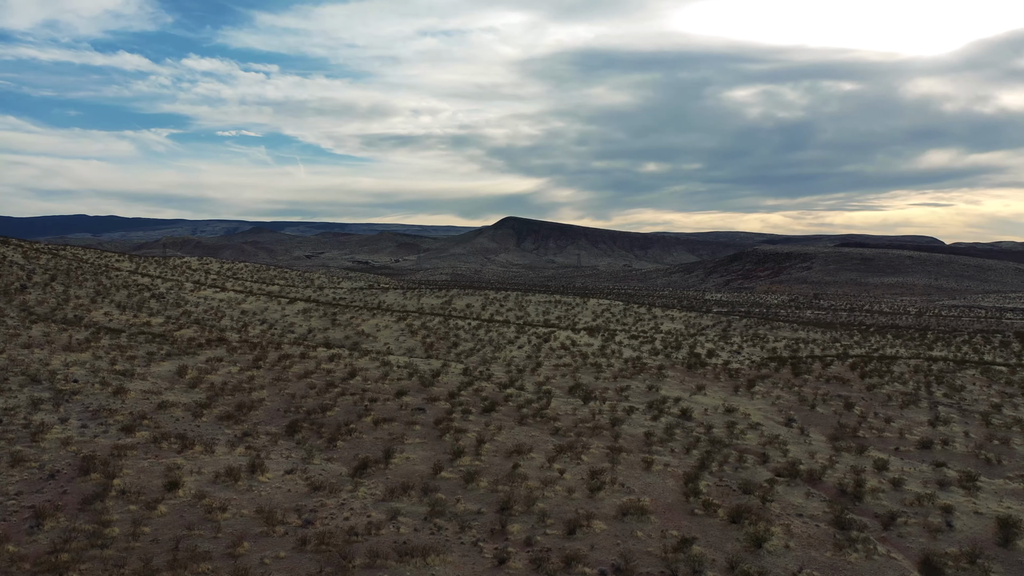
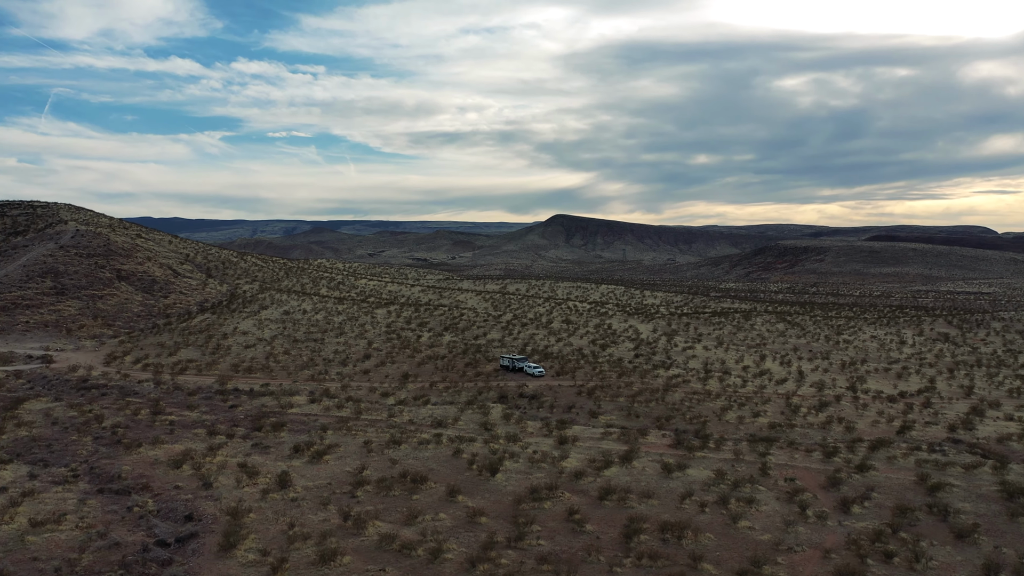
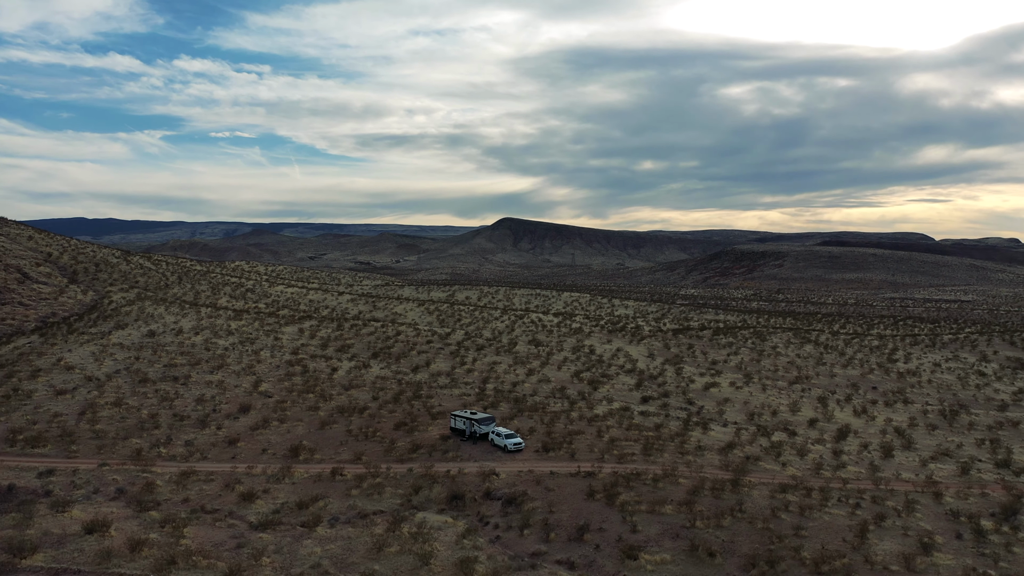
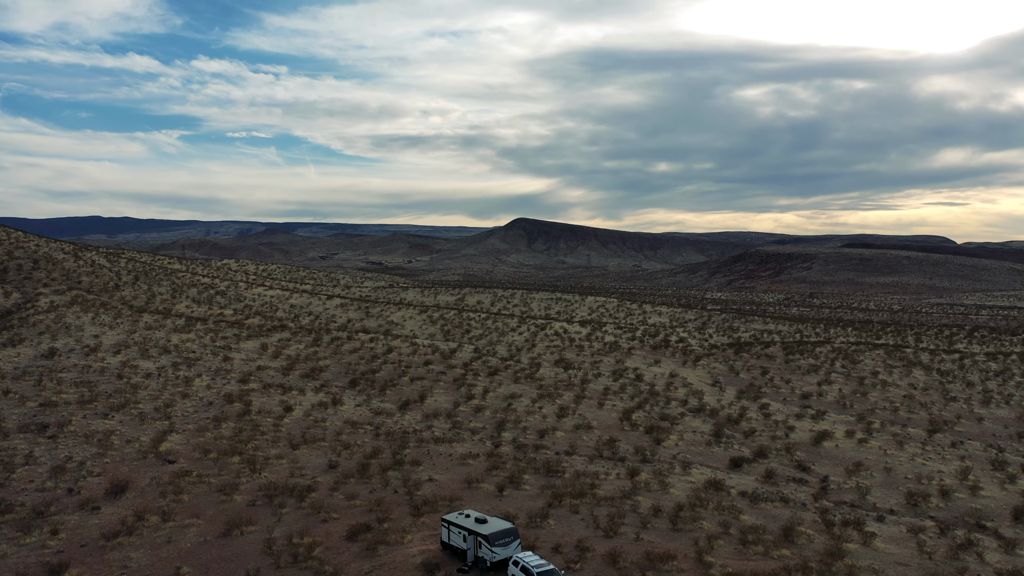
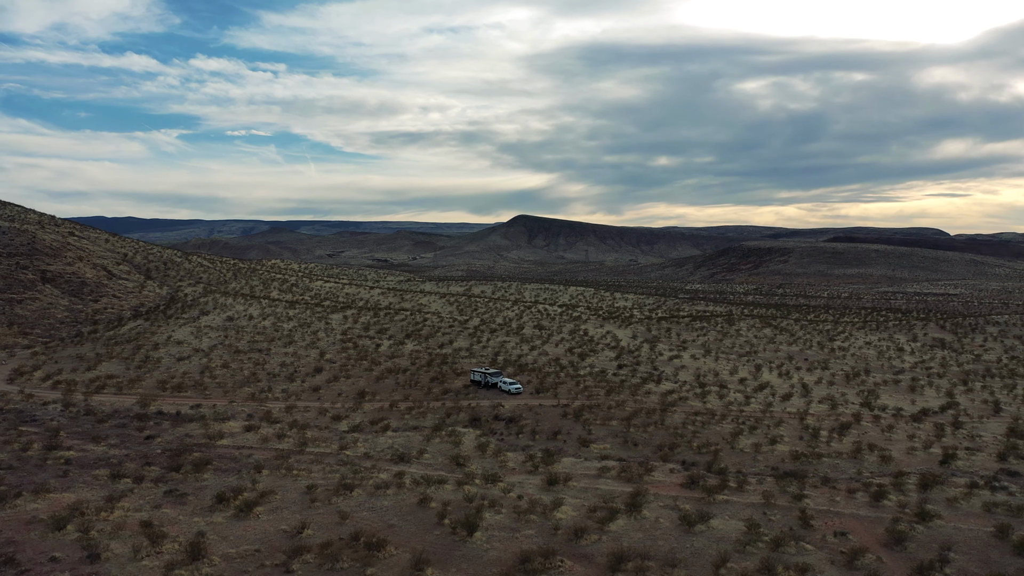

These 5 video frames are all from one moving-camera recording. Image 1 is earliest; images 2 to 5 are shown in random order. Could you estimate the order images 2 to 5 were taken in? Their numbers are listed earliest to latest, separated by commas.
4, 3, 5, 2
